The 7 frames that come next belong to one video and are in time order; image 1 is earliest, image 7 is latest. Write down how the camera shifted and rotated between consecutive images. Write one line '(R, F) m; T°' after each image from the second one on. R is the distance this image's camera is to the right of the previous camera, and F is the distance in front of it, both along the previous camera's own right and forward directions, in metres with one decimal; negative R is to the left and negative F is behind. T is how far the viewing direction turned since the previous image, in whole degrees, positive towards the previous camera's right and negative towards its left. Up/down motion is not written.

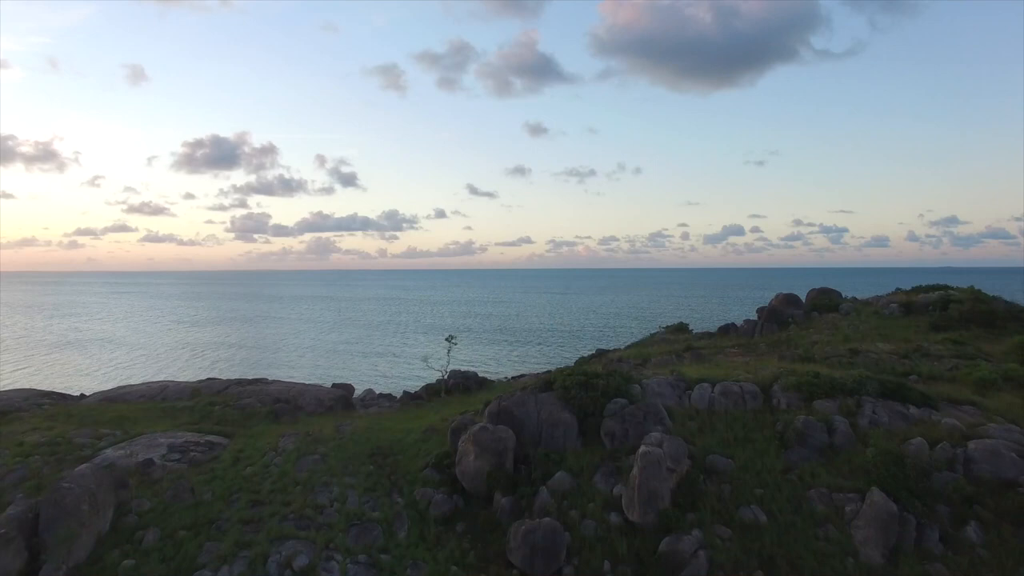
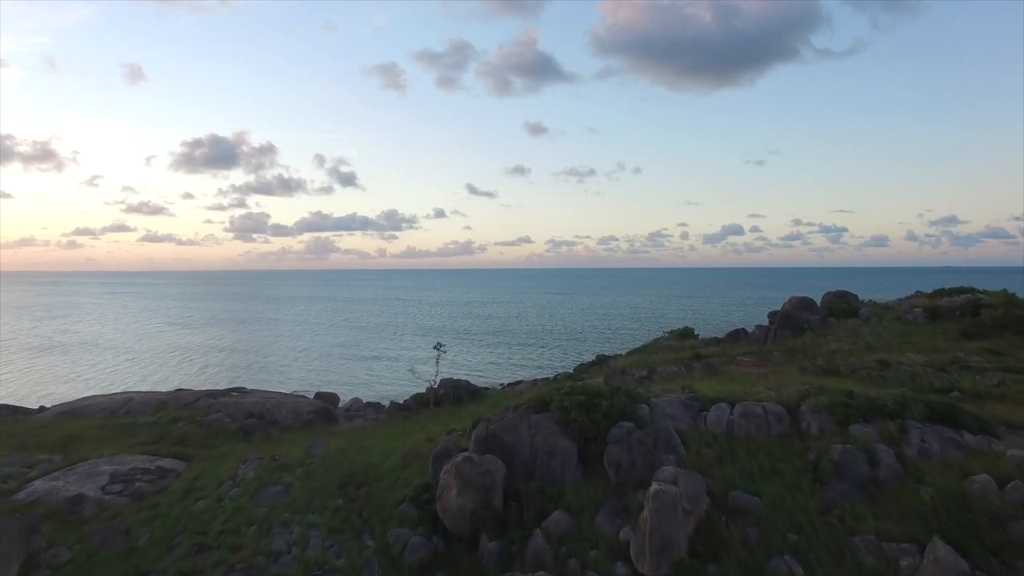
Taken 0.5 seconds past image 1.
(+0.2, +2.5) m; 0°
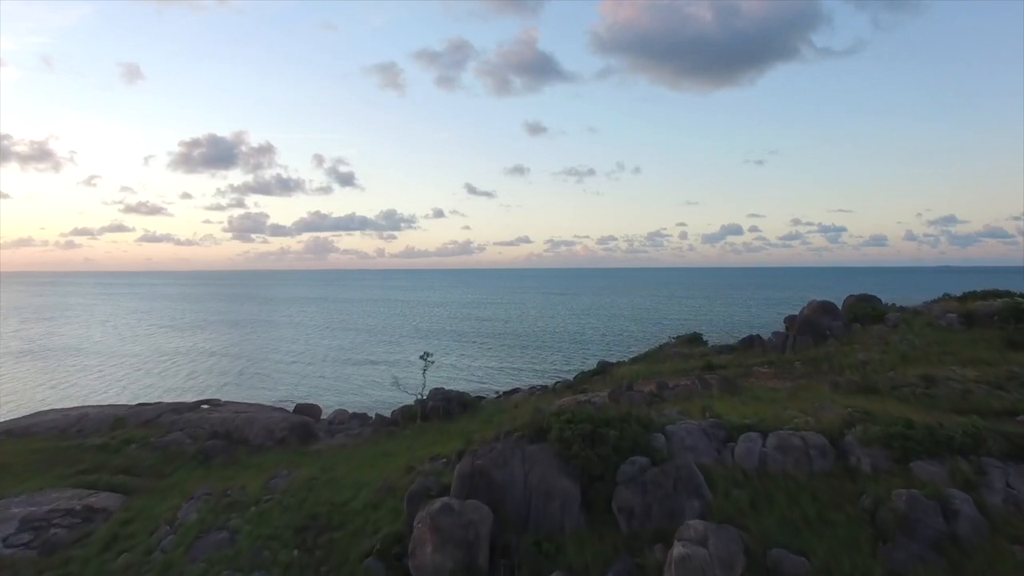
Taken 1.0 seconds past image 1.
(+0.2, +2.9) m; 0°
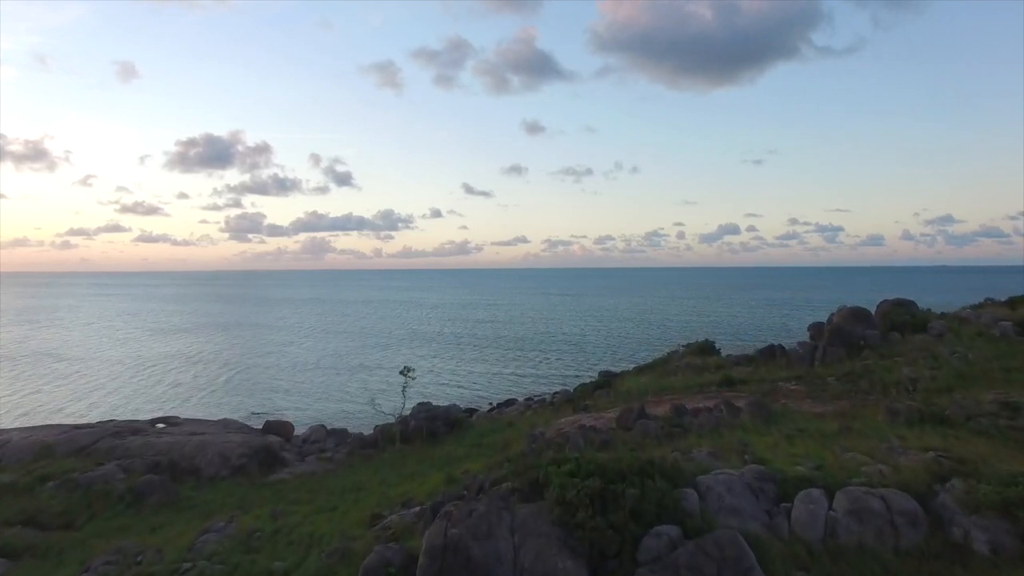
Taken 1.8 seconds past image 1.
(+0.2, +3.7) m; 0°
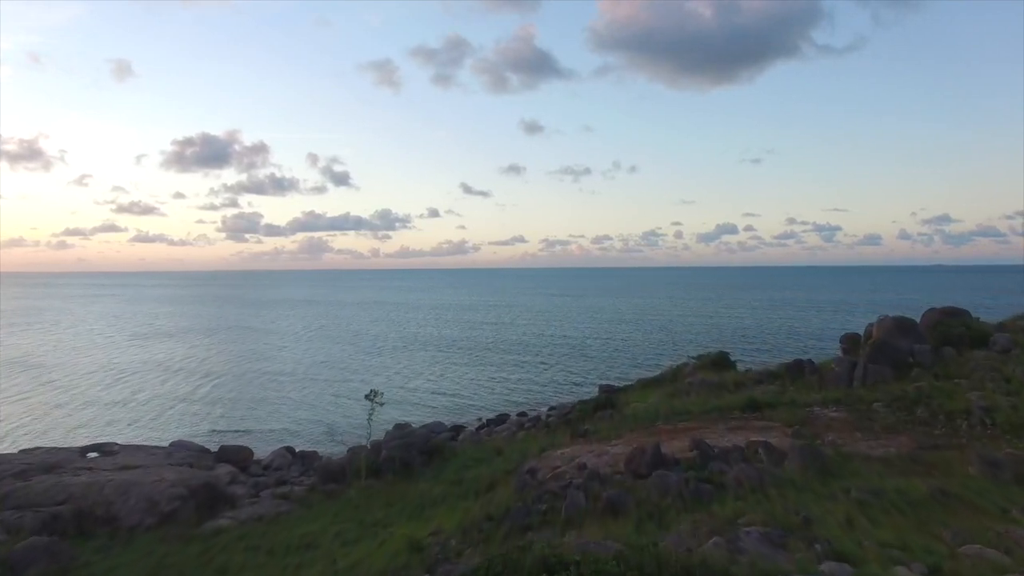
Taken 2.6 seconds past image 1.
(+0.4, +4.2) m; 0°
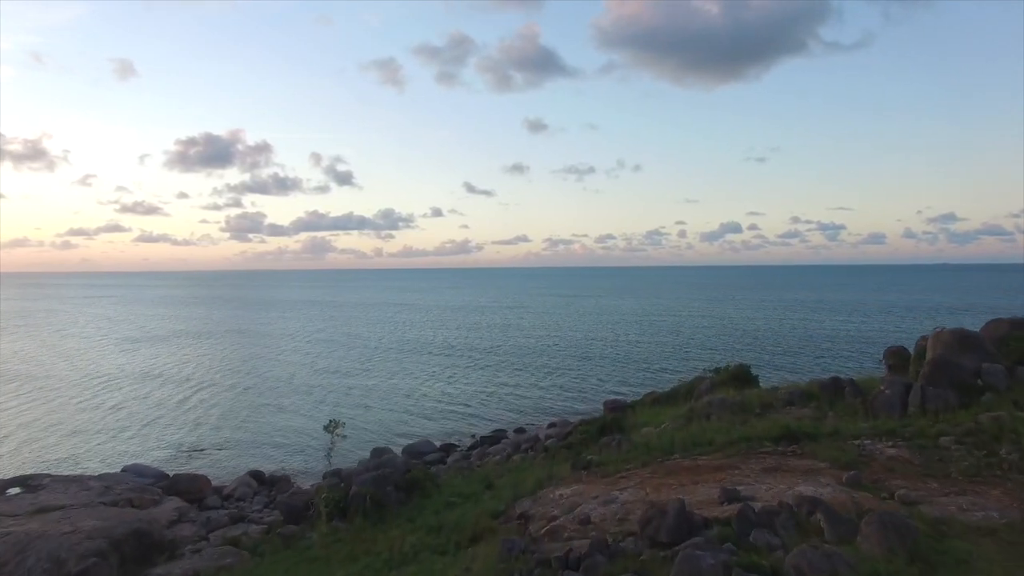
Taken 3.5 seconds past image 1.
(+0.4, +3.8) m; 0°
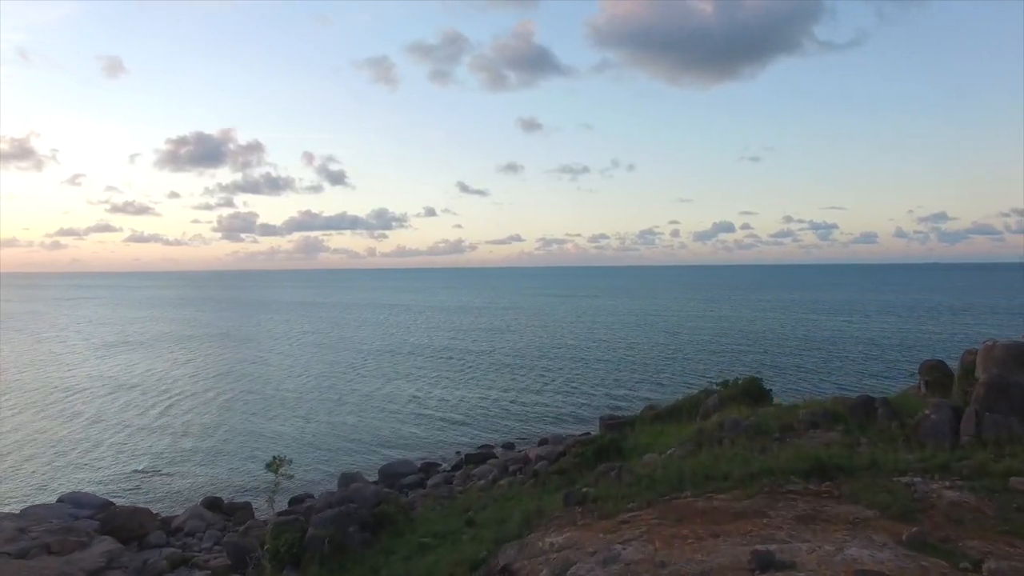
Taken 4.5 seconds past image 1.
(+0.3, +3.2) m; +1°
